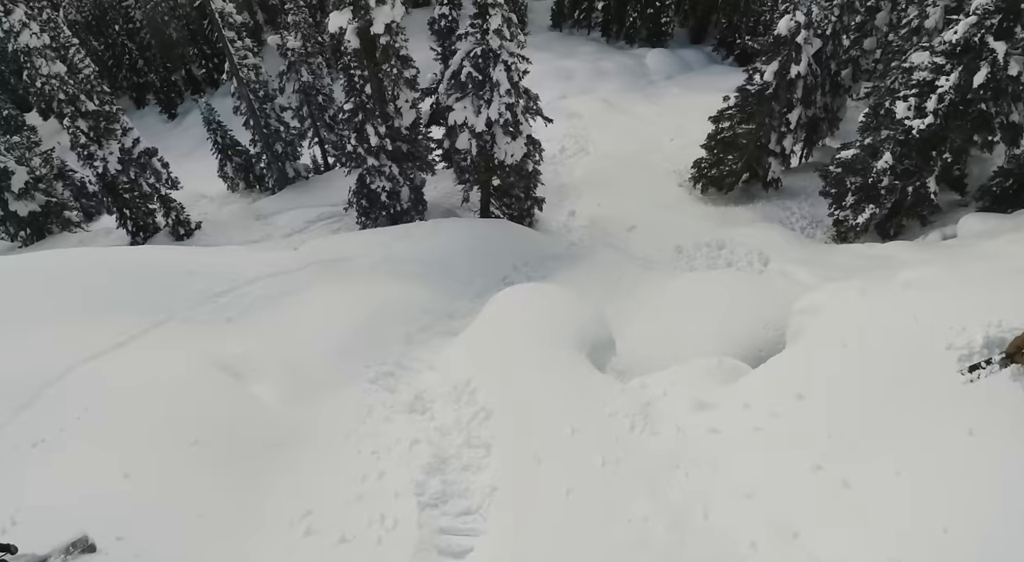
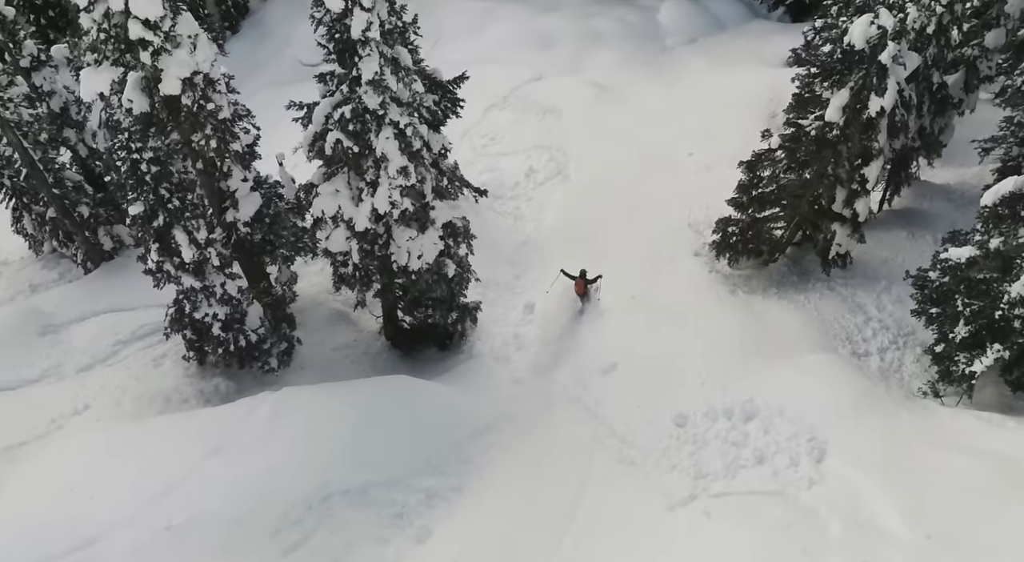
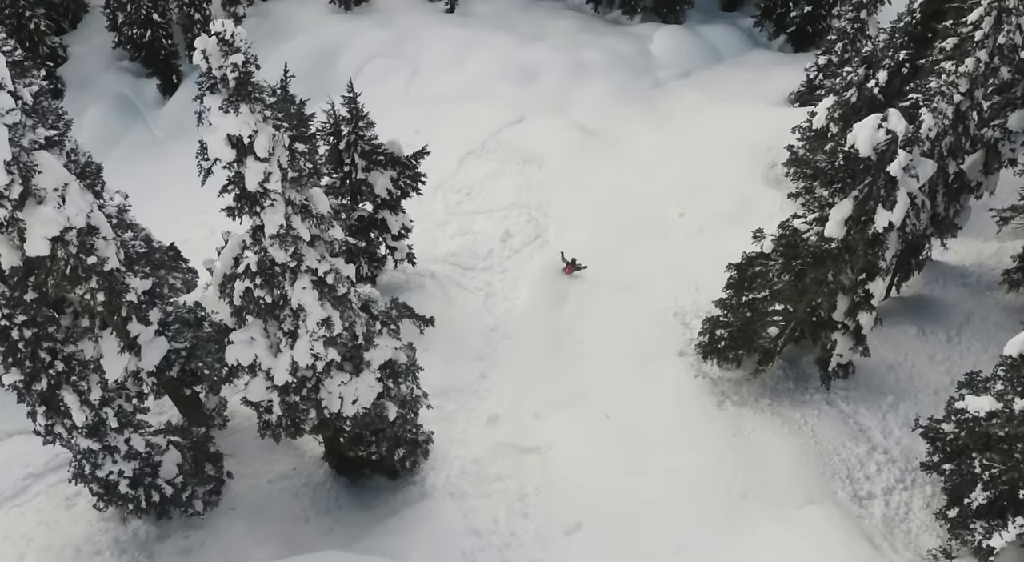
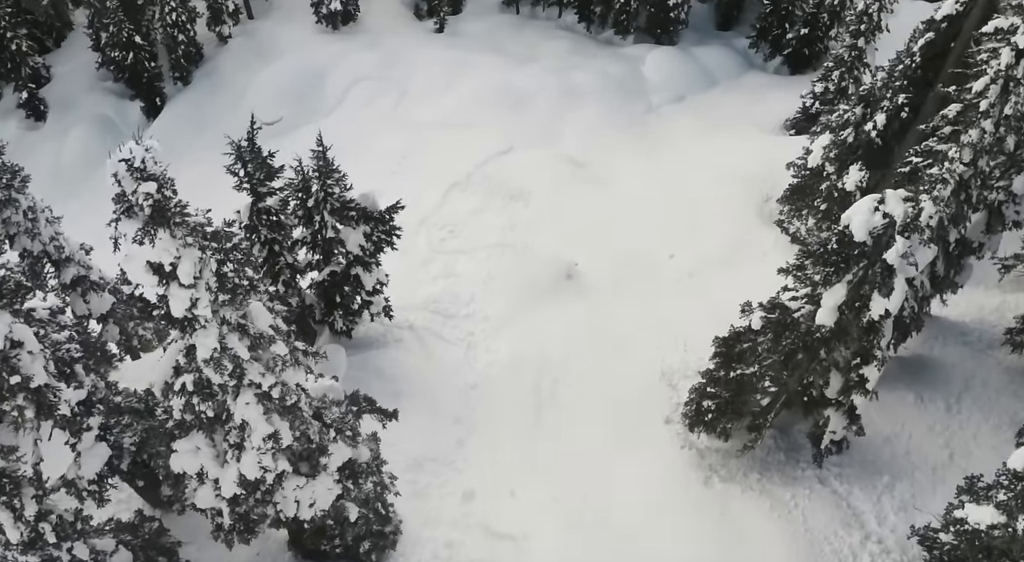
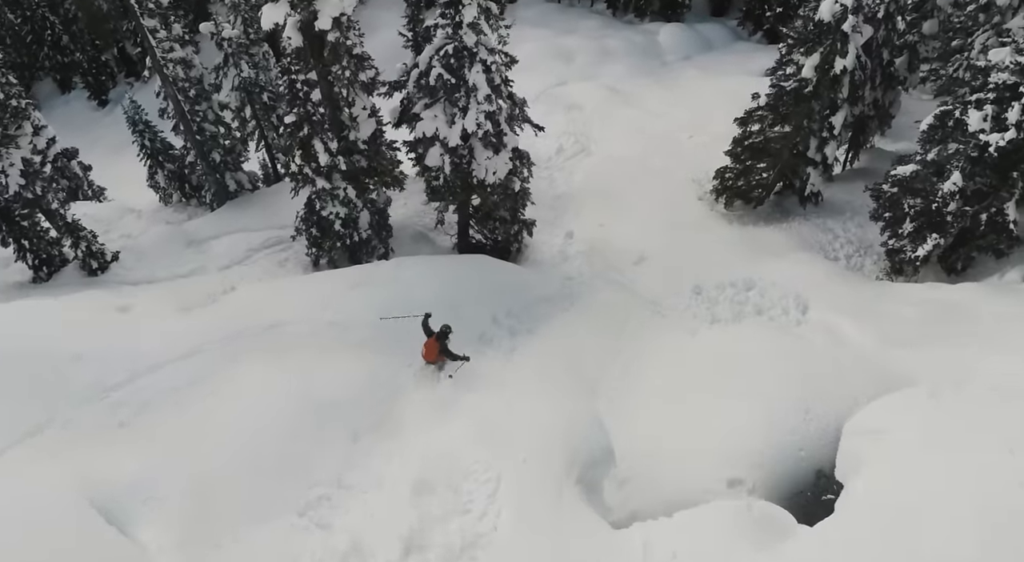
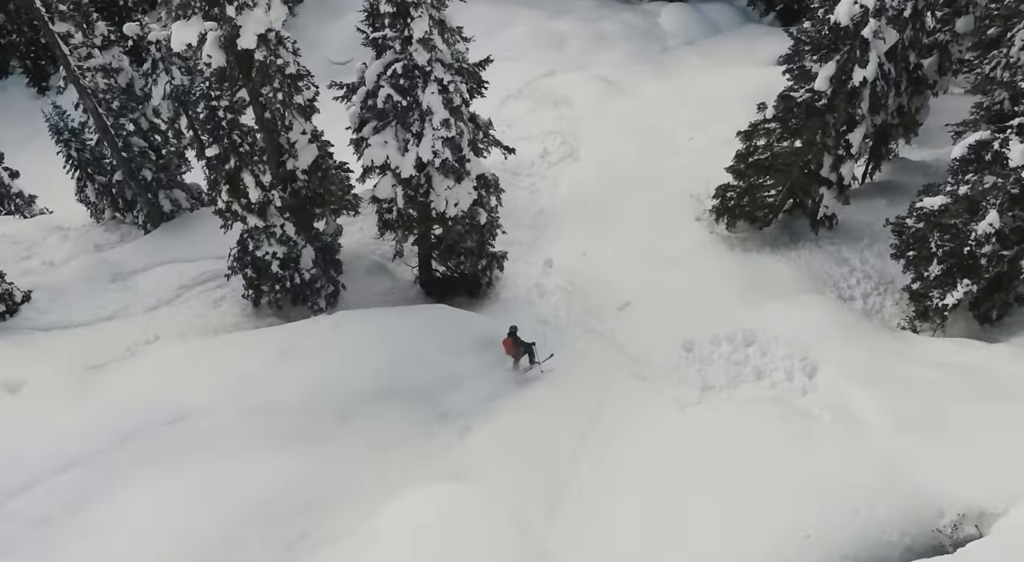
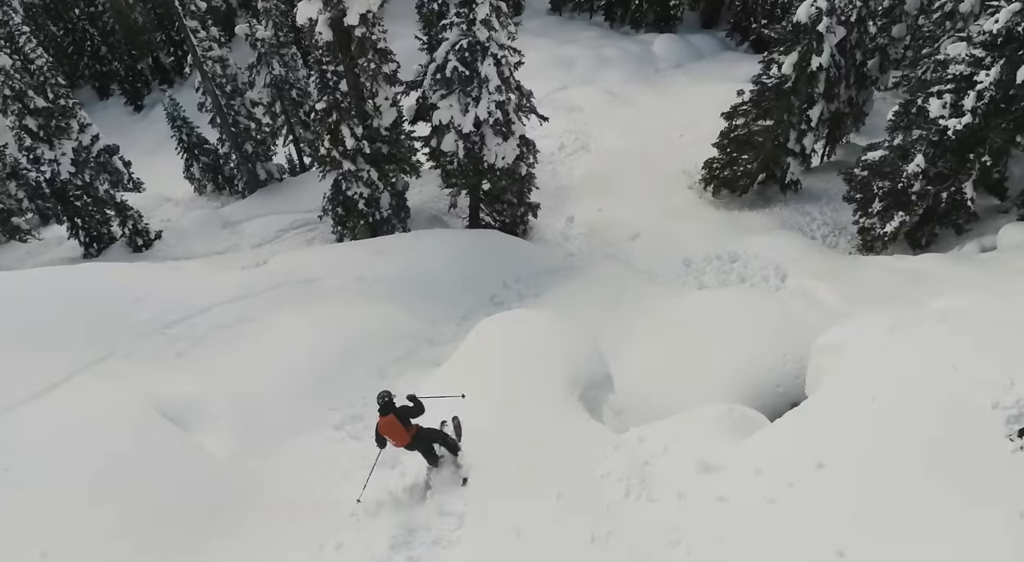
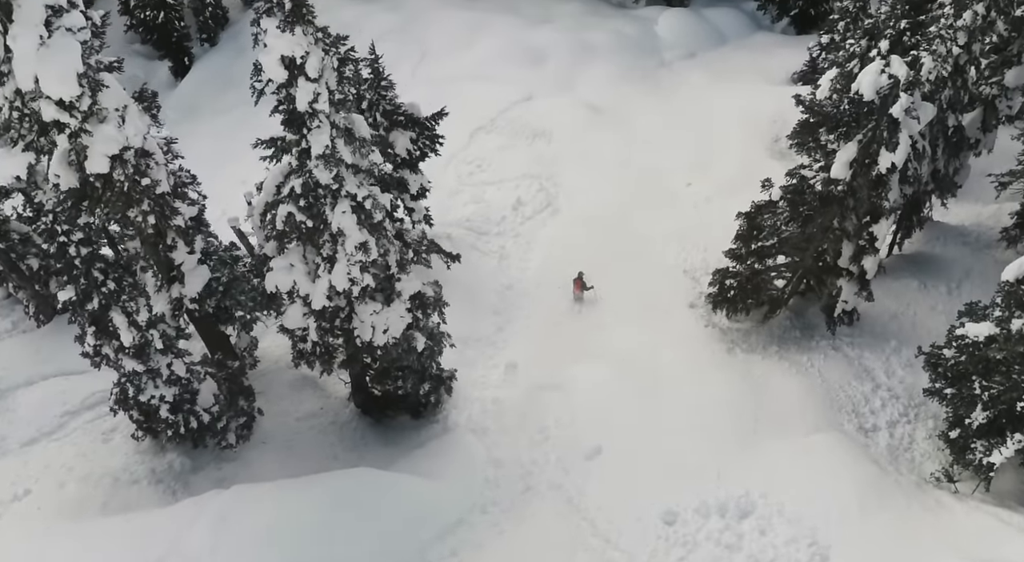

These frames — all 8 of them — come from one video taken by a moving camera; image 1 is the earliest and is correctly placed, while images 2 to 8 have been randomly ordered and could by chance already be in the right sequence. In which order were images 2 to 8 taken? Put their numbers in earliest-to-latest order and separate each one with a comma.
7, 5, 6, 2, 8, 3, 4
